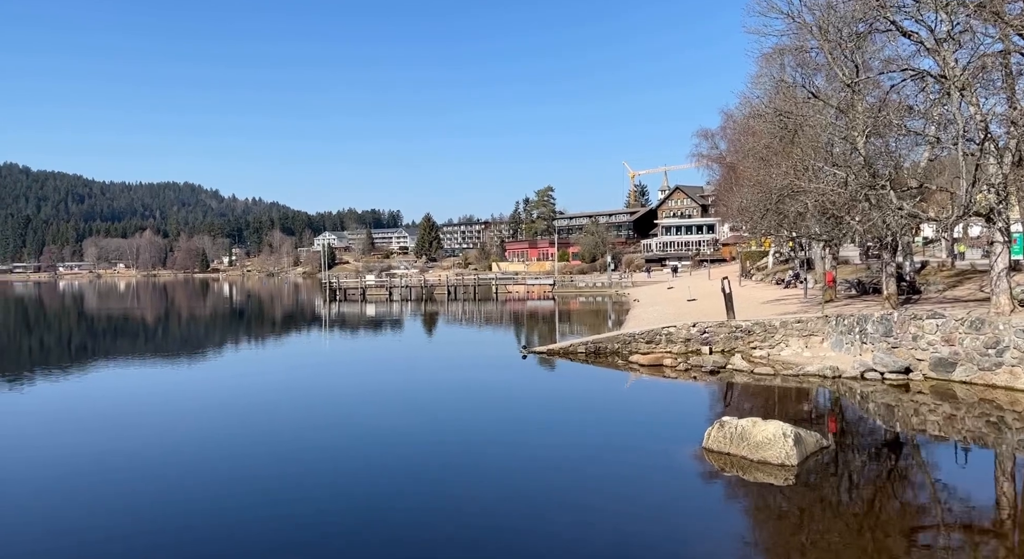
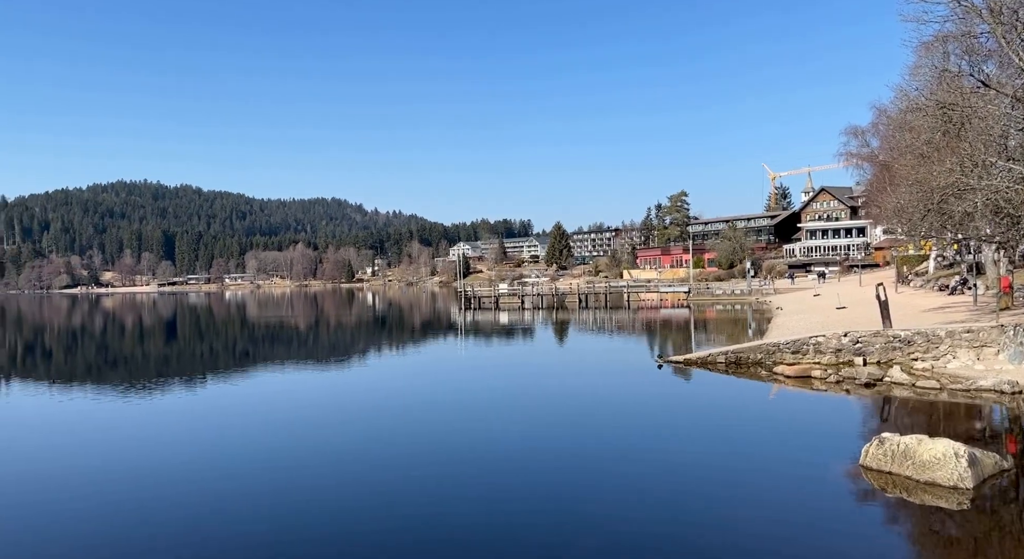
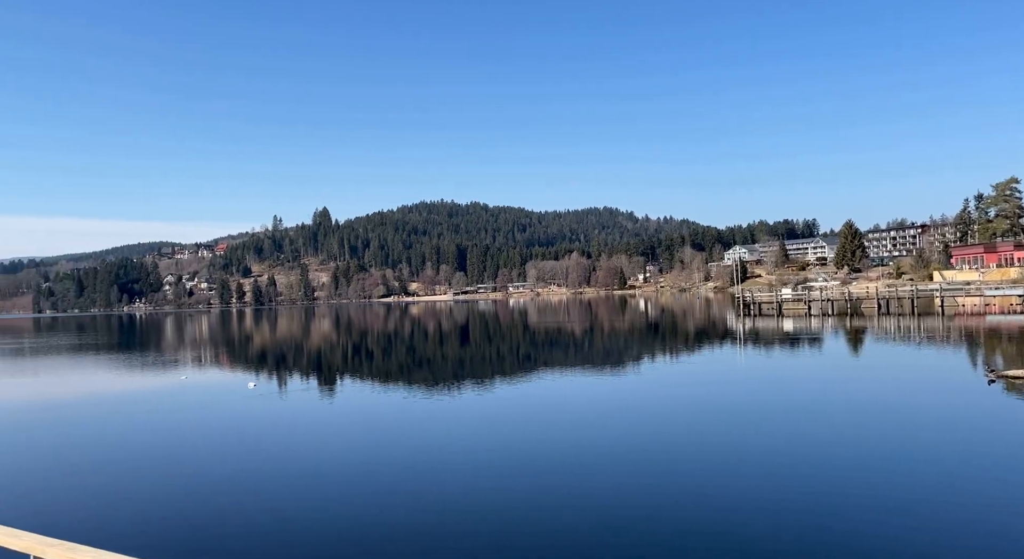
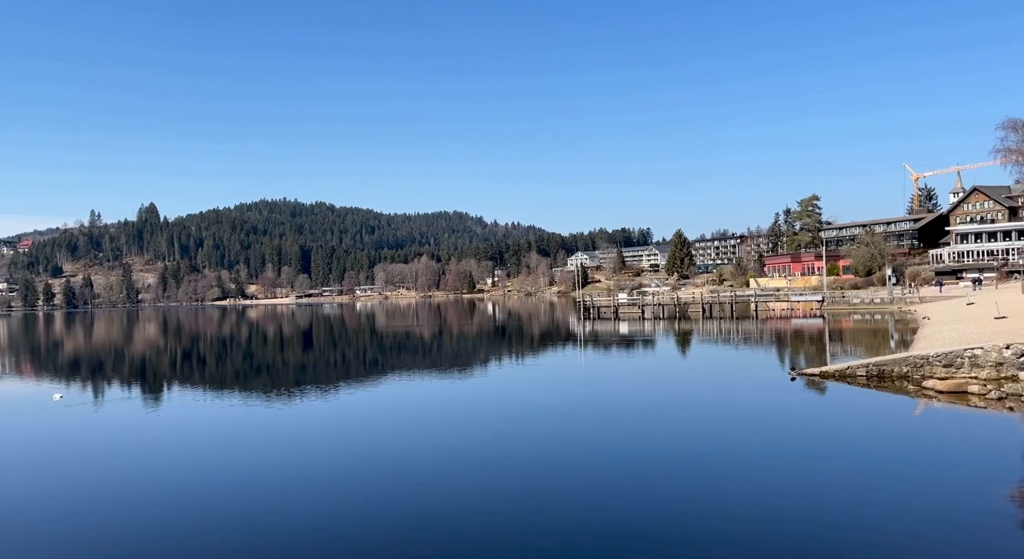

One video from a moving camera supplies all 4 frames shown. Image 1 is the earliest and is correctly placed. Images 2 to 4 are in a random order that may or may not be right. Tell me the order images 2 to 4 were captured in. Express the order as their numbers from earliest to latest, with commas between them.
2, 4, 3
